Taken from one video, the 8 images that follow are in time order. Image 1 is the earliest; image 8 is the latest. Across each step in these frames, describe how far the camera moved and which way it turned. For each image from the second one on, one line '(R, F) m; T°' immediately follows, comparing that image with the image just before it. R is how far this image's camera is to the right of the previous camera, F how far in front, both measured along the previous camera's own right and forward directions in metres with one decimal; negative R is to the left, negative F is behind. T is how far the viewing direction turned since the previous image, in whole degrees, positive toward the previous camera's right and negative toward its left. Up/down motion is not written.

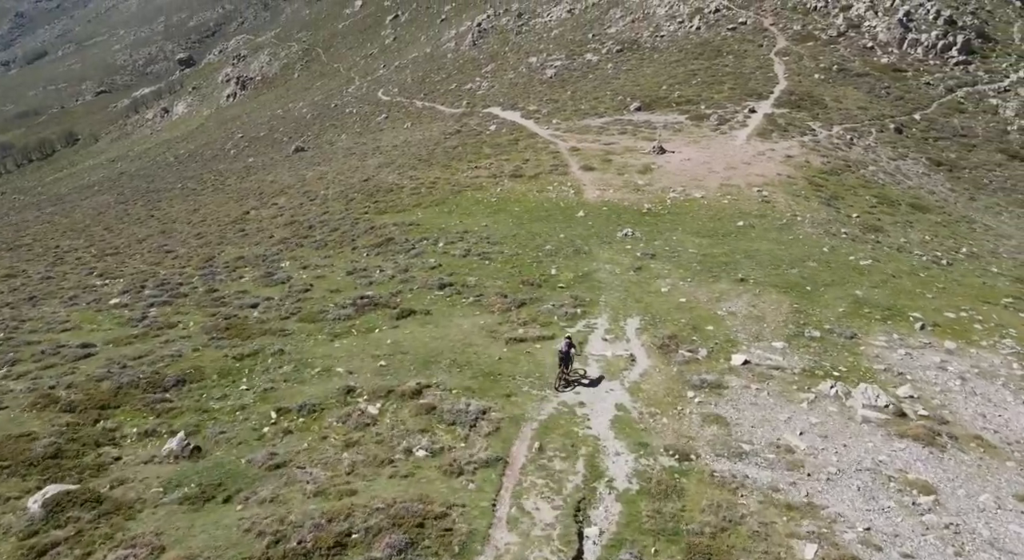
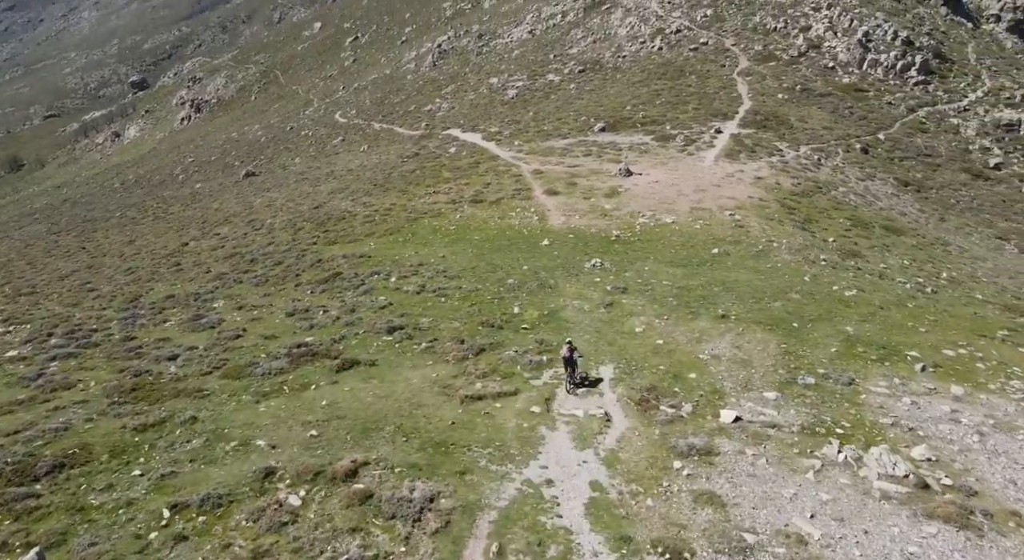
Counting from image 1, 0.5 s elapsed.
(+0.3, +3.3) m; +2°
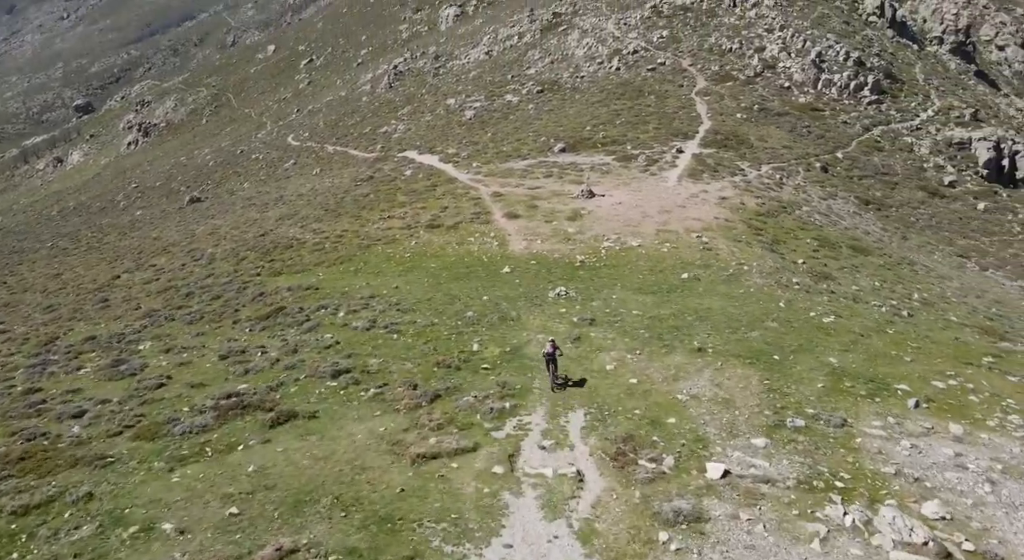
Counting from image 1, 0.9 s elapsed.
(+0.1, +2.6) m; +3°
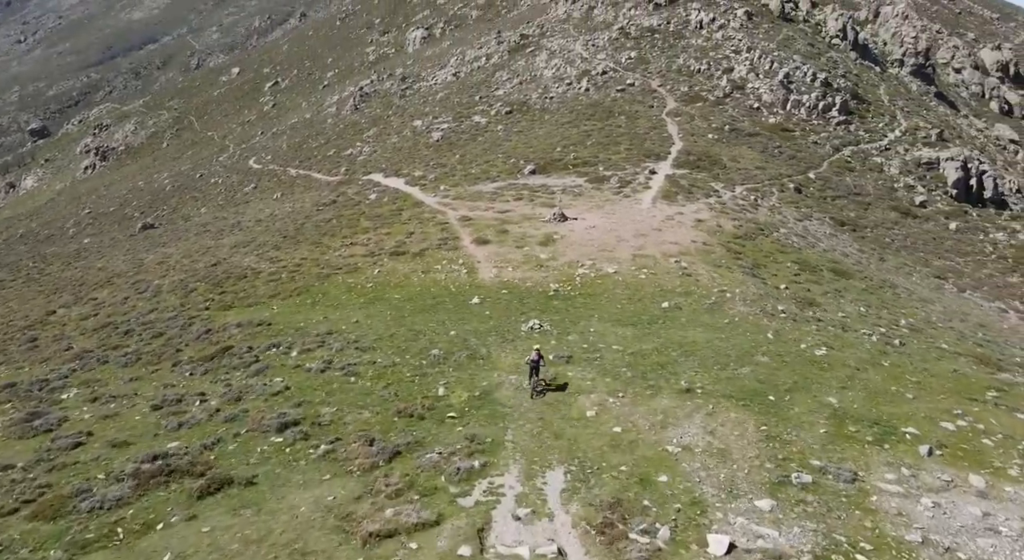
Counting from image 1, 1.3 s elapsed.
(+0.1, +2.7) m; +2°
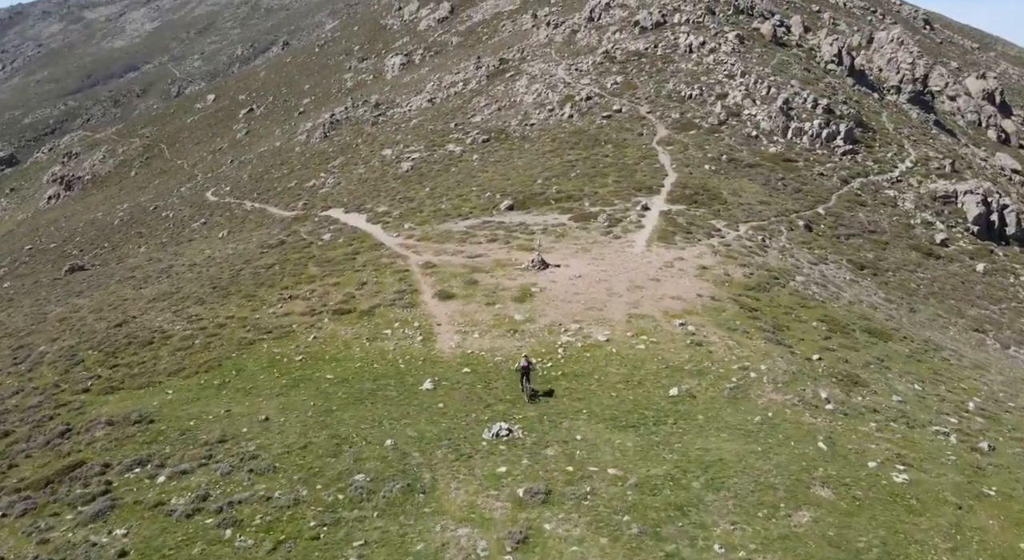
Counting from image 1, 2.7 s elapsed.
(+0.8, +8.9) m; +1°
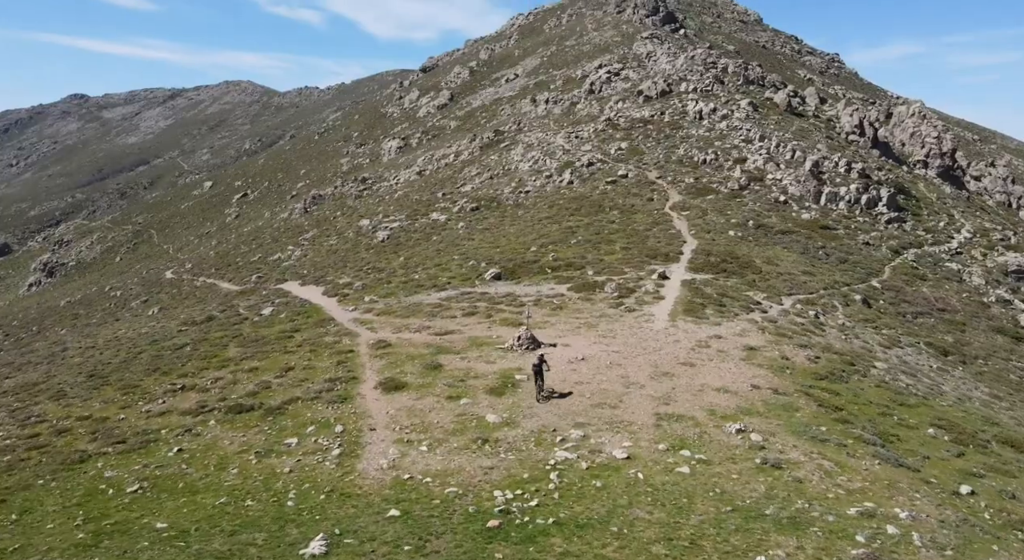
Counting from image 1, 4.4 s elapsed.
(+1.0, +12.8) m; 0°
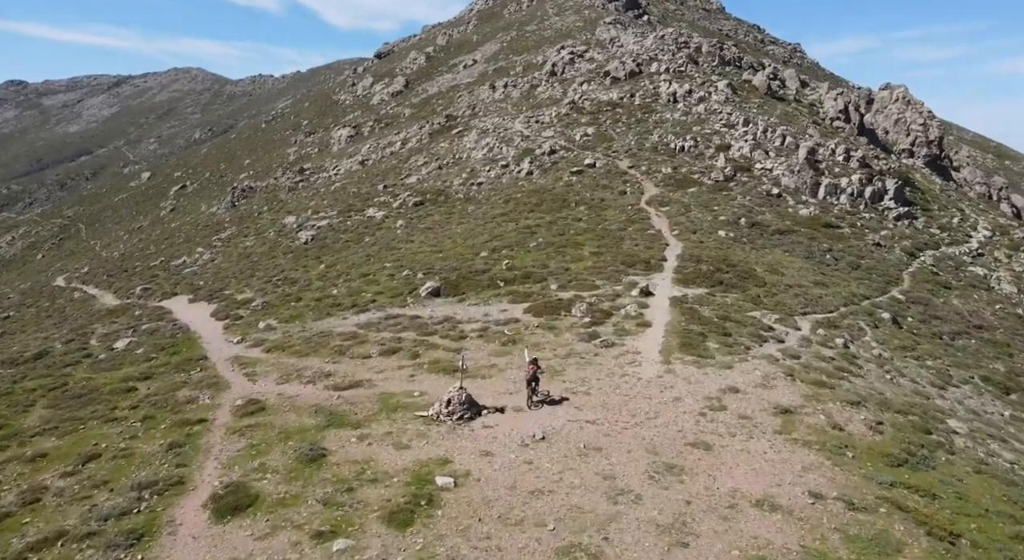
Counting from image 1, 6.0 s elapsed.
(+1.1, +11.9) m; +3°
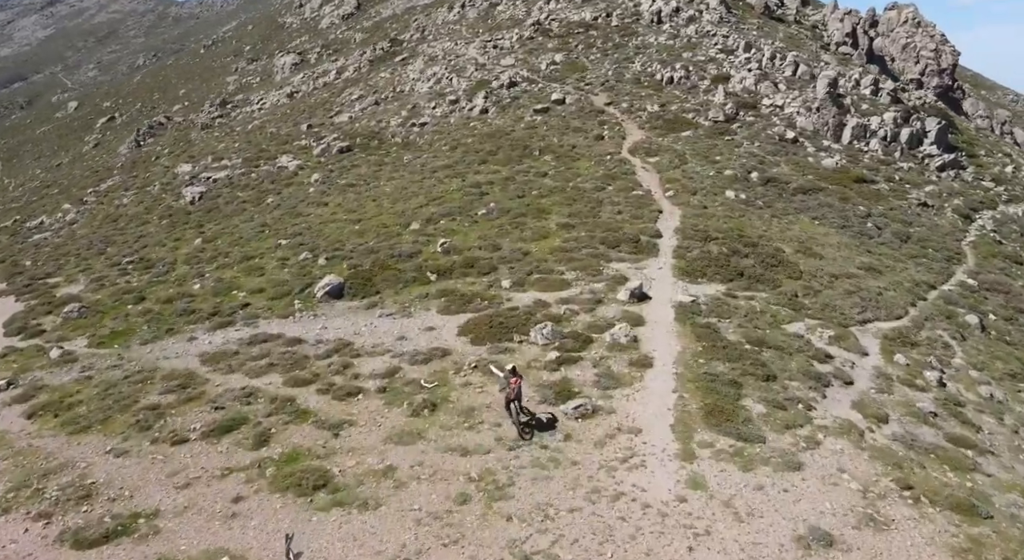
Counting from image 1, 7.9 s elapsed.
(+1.3, +13.6) m; +2°
